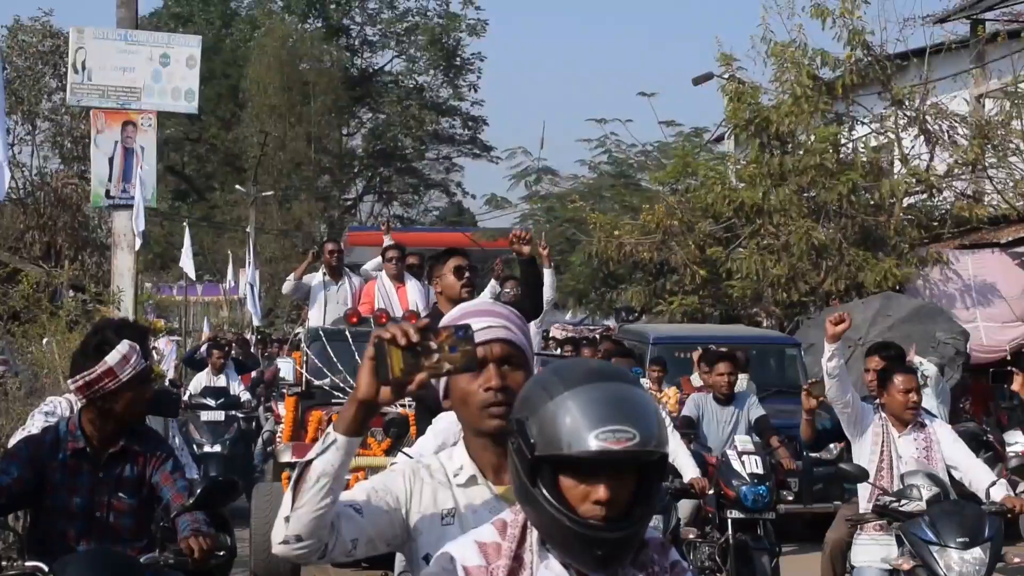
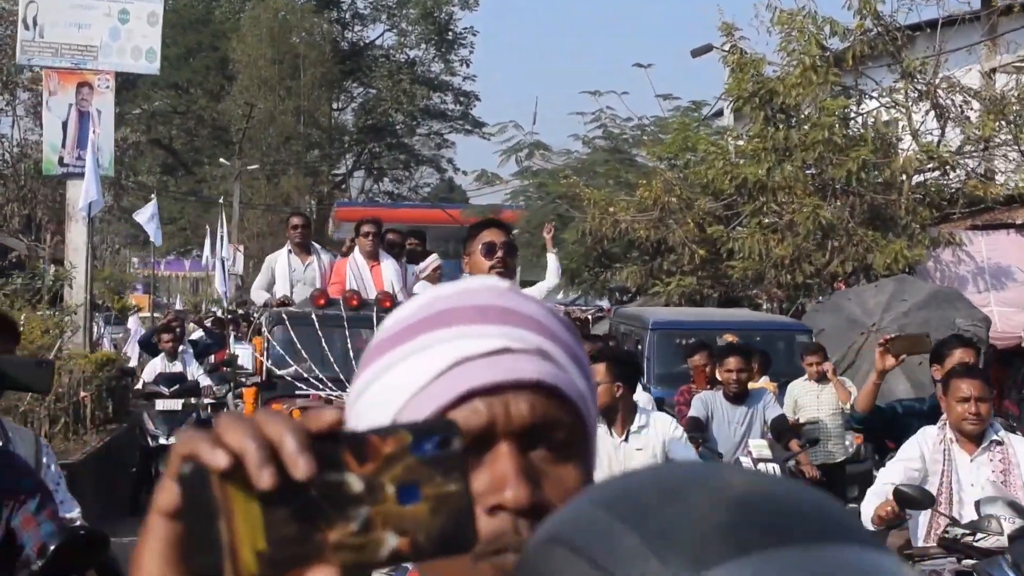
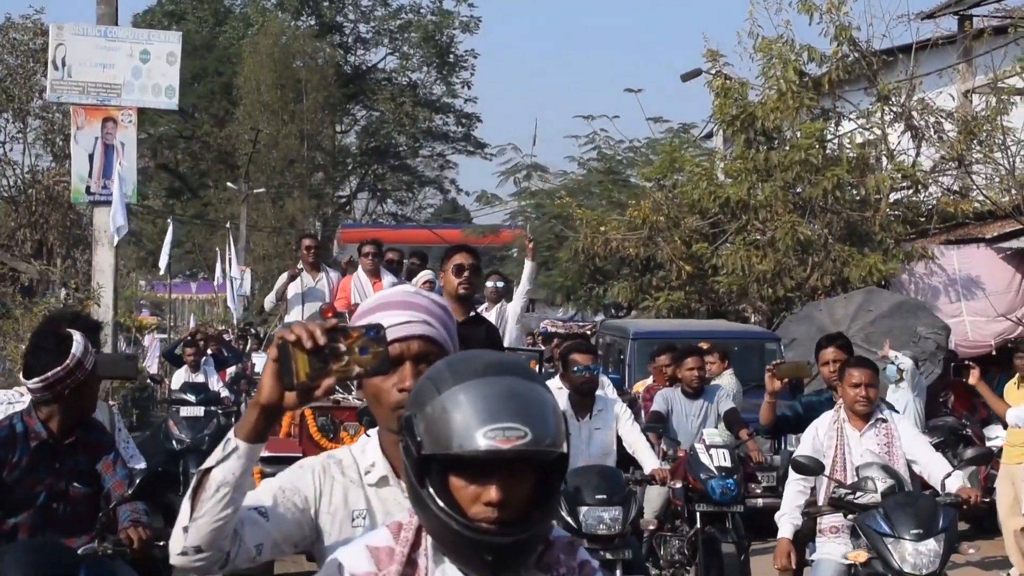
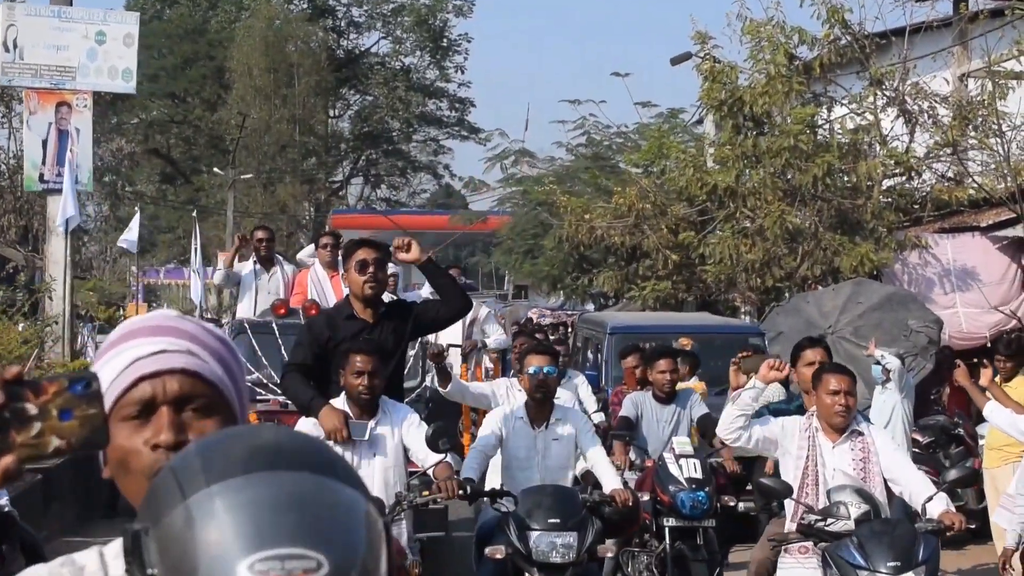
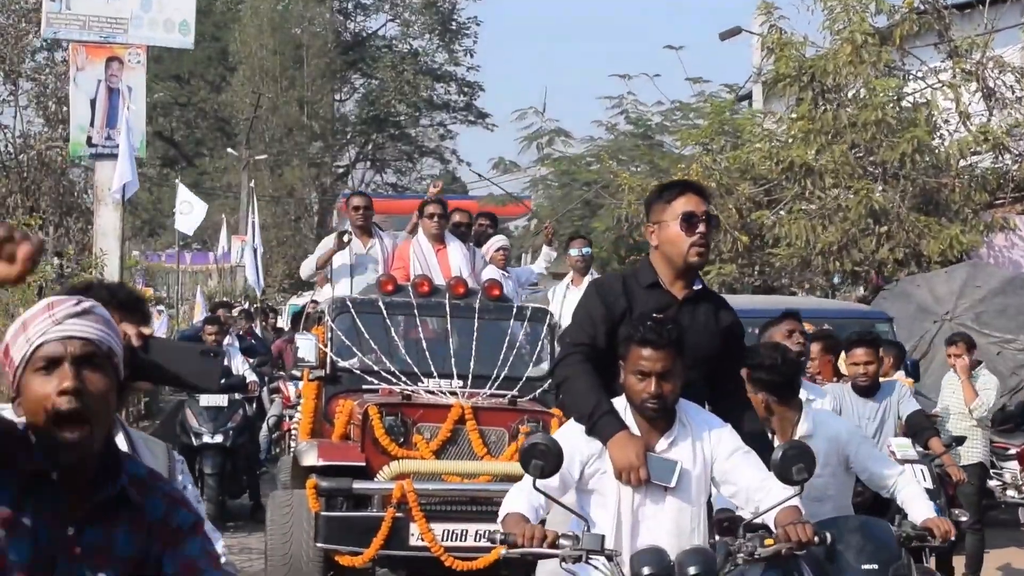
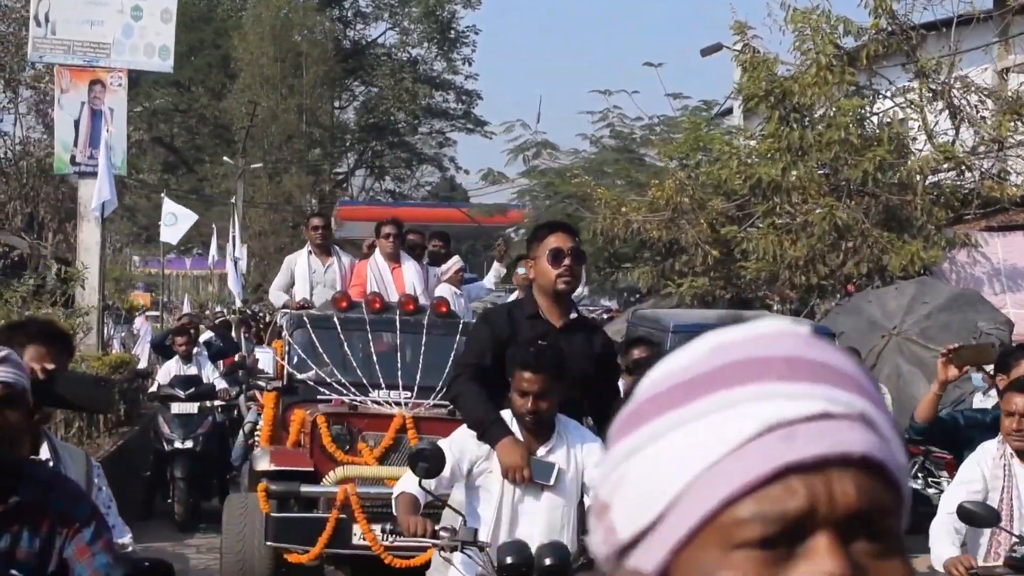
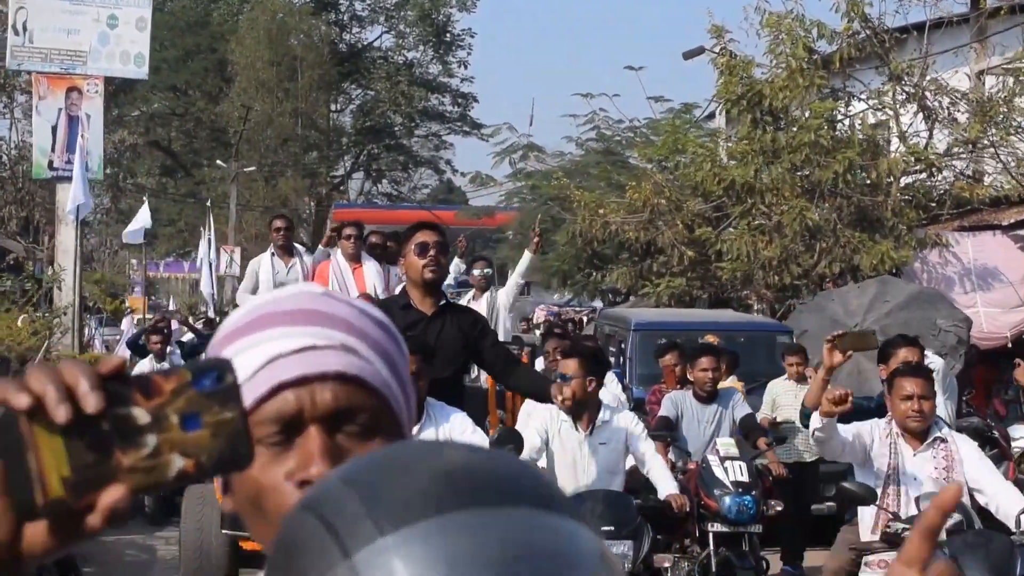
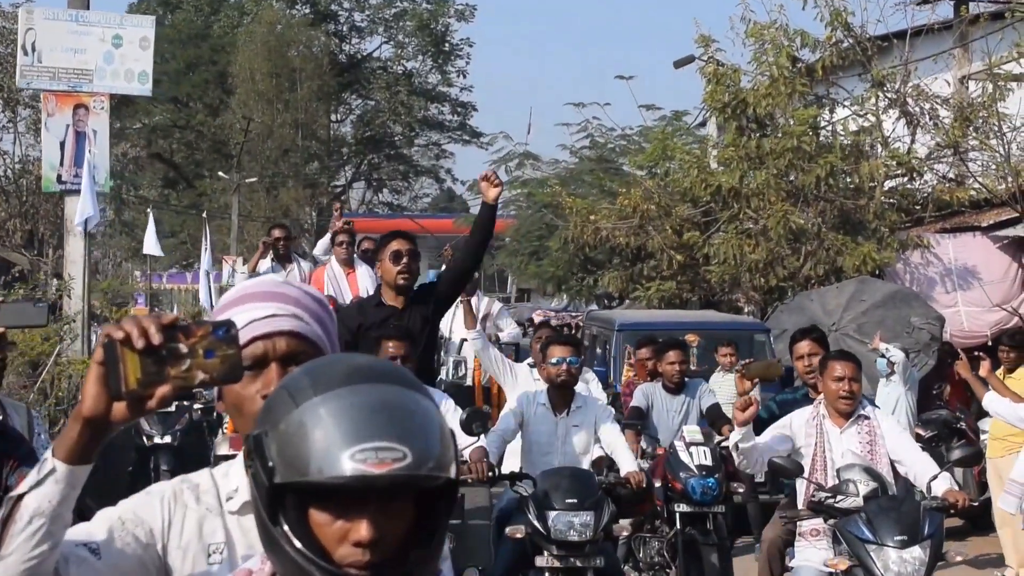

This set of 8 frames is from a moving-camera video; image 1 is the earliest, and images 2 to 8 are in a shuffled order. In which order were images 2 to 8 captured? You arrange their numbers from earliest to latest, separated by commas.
3, 8, 4, 7, 2, 6, 5
